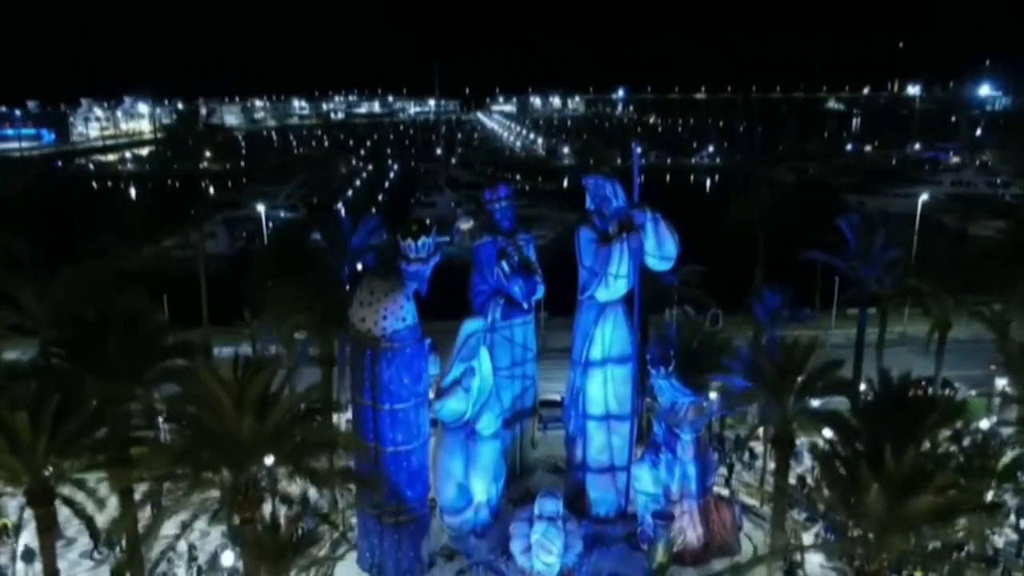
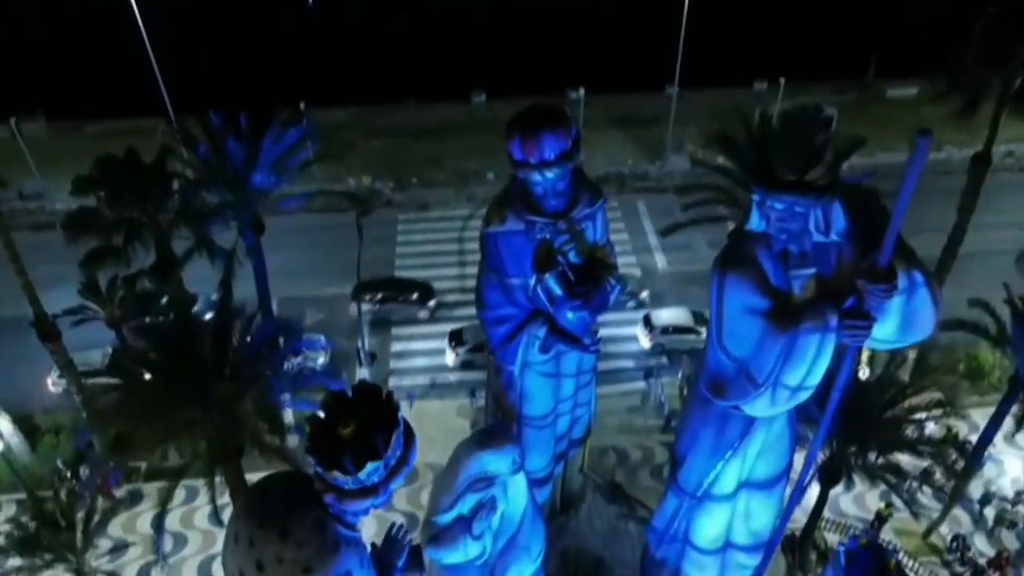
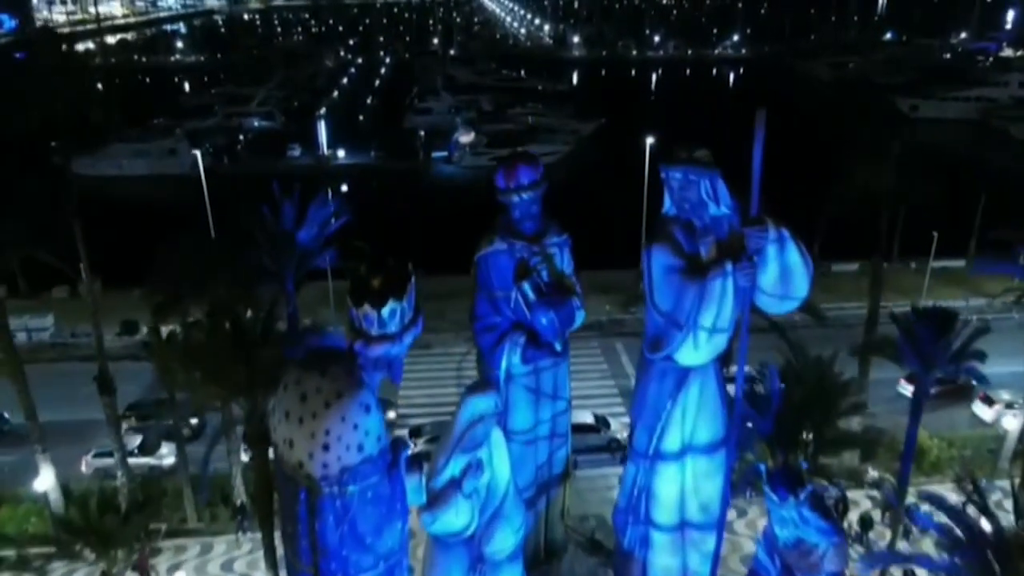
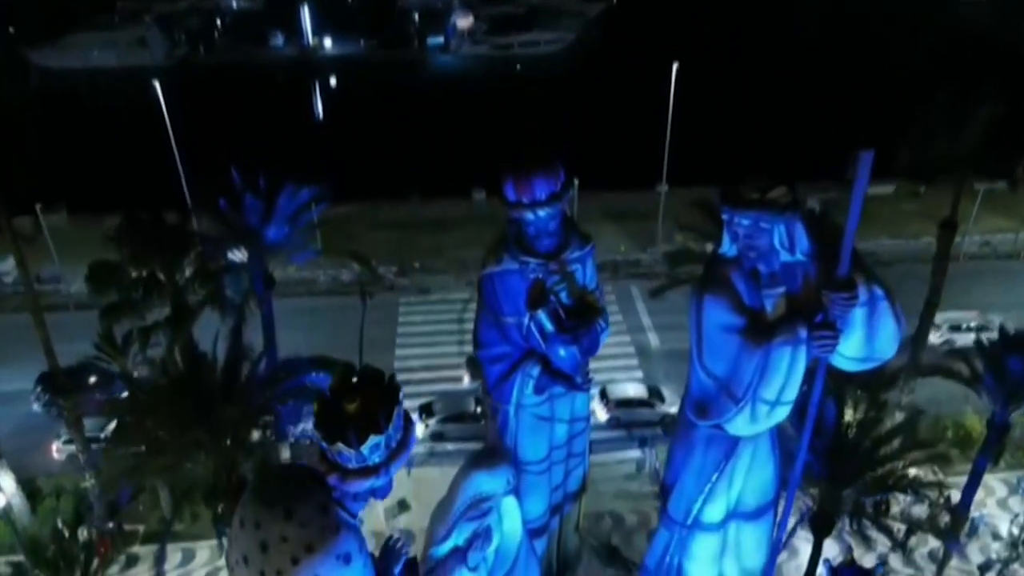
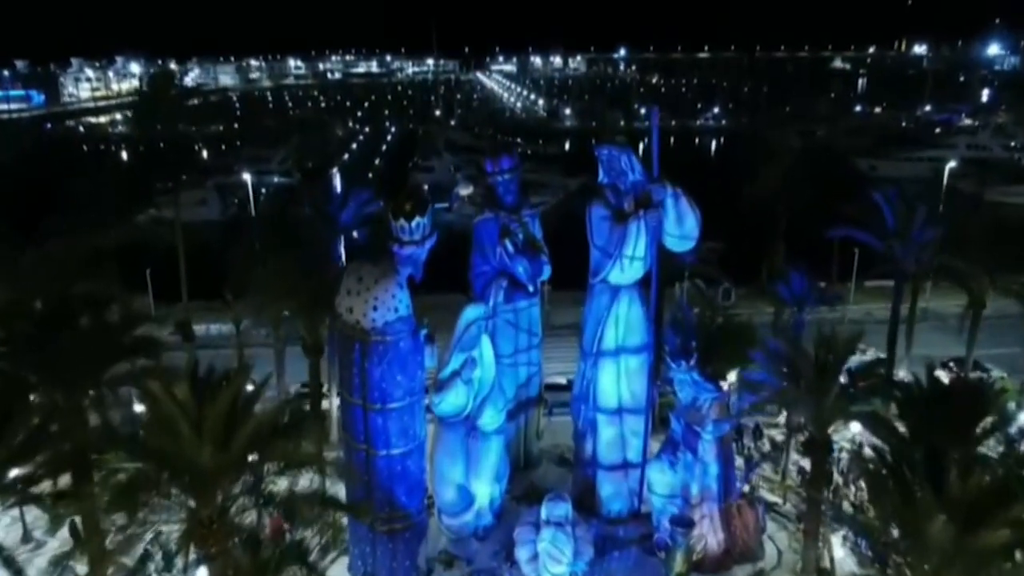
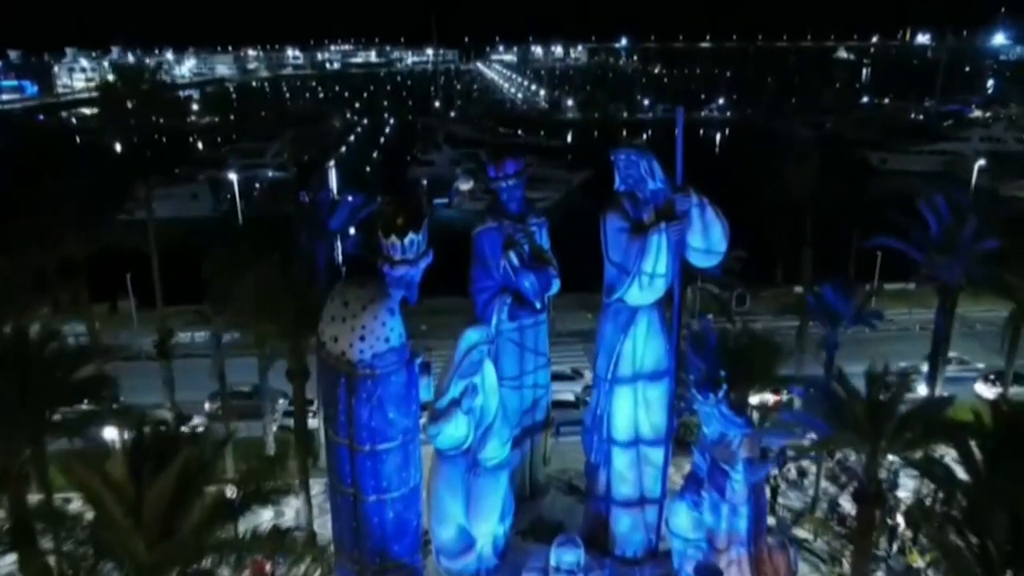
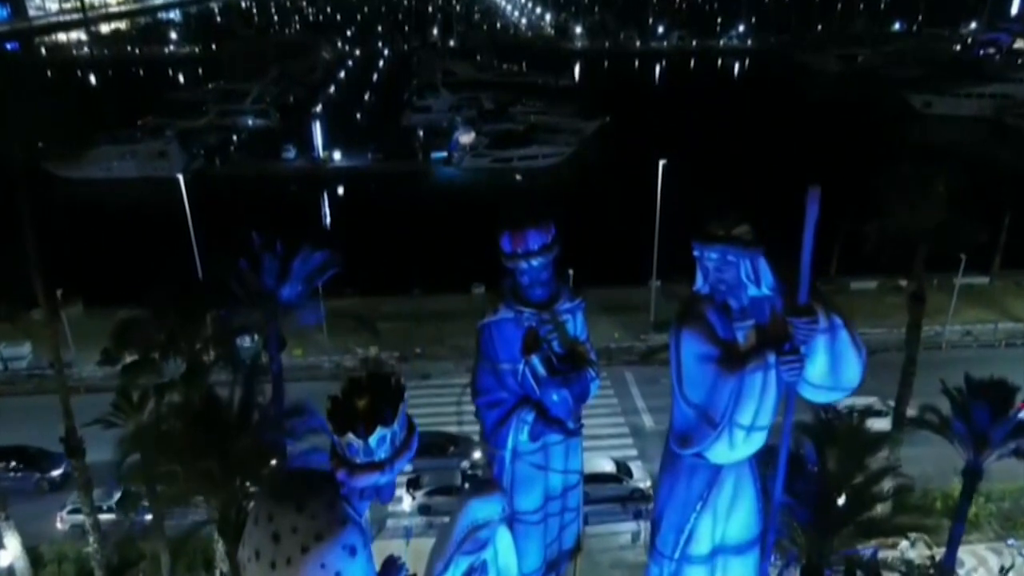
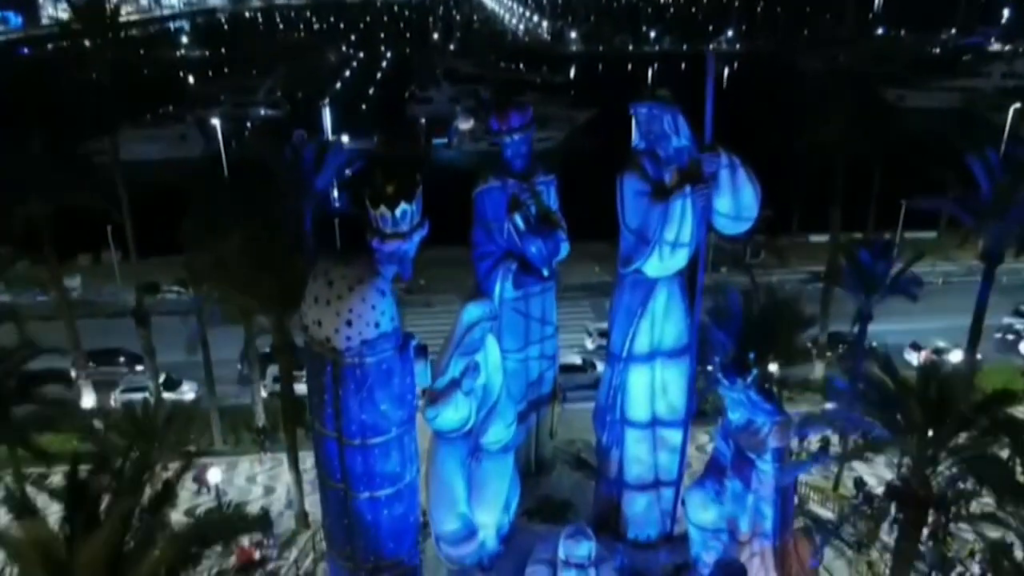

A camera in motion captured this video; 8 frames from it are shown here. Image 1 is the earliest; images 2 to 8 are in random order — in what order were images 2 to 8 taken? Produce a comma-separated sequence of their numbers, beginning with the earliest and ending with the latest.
5, 6, 8, 3, 7, 4, 2
